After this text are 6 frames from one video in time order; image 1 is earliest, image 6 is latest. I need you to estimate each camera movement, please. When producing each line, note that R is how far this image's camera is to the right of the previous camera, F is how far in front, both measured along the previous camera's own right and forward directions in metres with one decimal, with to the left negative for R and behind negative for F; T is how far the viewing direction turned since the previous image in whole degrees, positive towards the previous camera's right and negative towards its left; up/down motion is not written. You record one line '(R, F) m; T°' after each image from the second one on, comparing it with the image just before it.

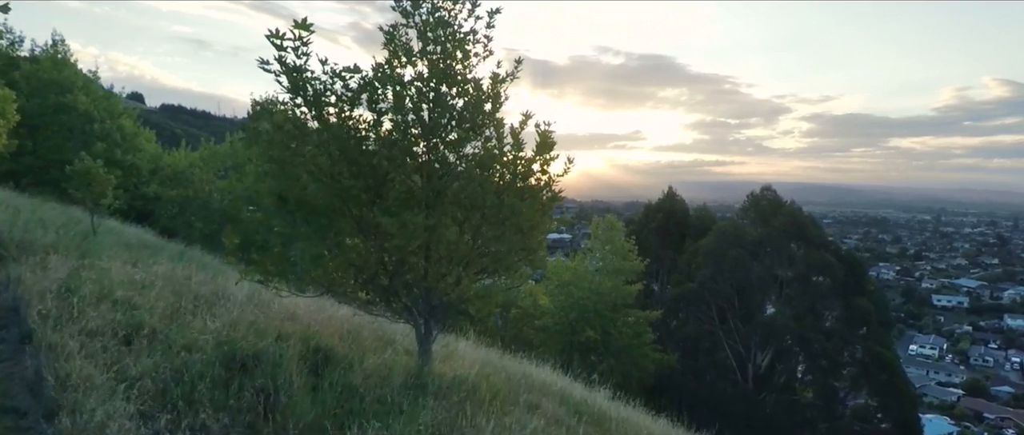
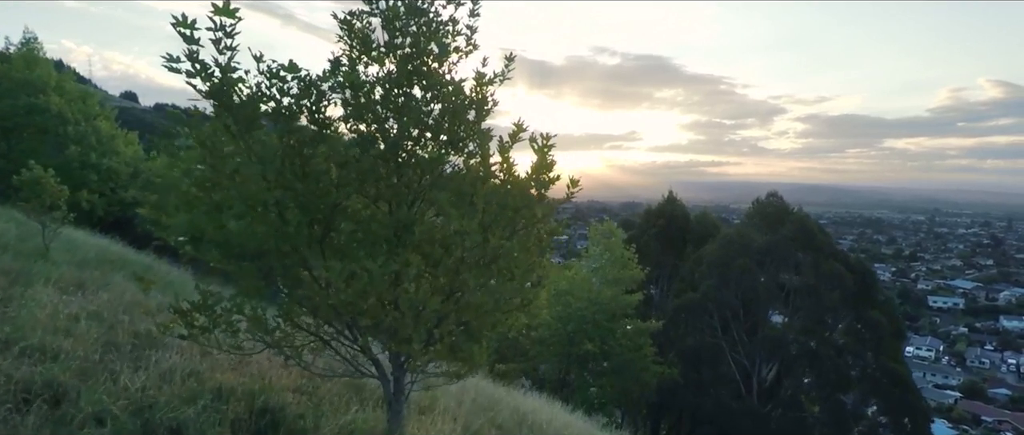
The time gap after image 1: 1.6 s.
(0.0, +1.1) m; 0°
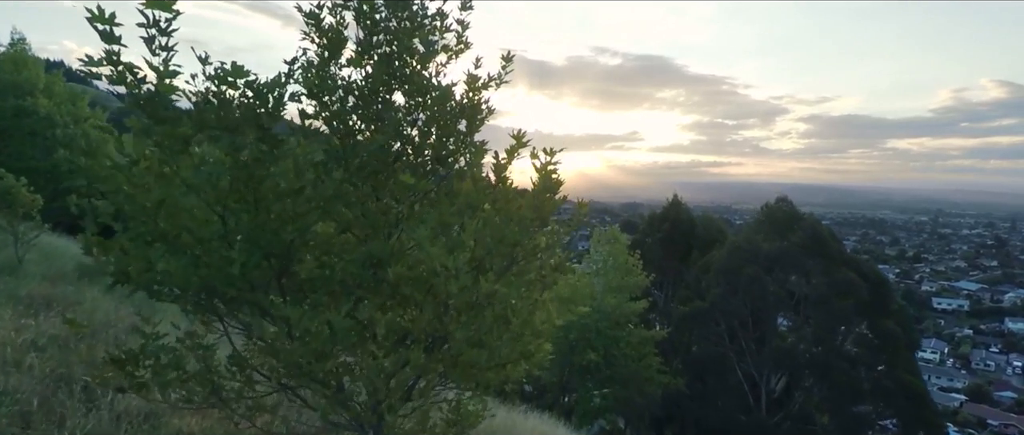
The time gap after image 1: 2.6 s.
(0.0, +0.6) m; 0°
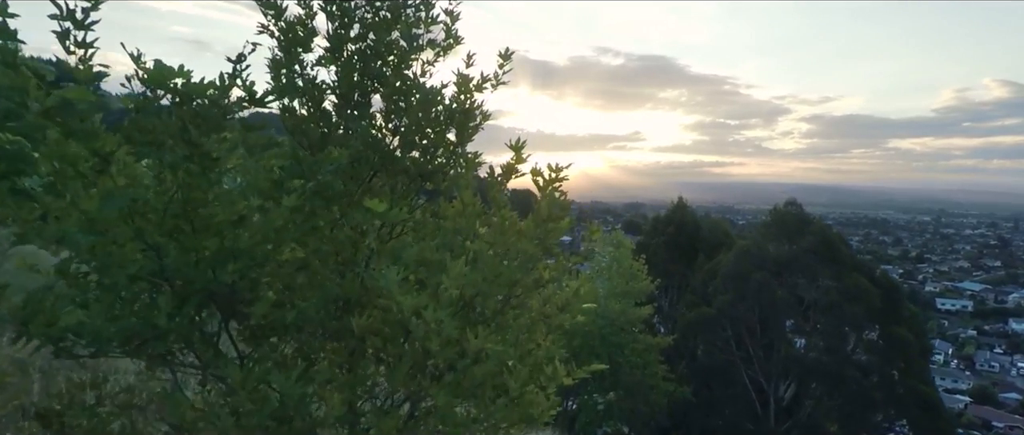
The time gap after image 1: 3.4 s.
(0.0, +0.5) m; 0°
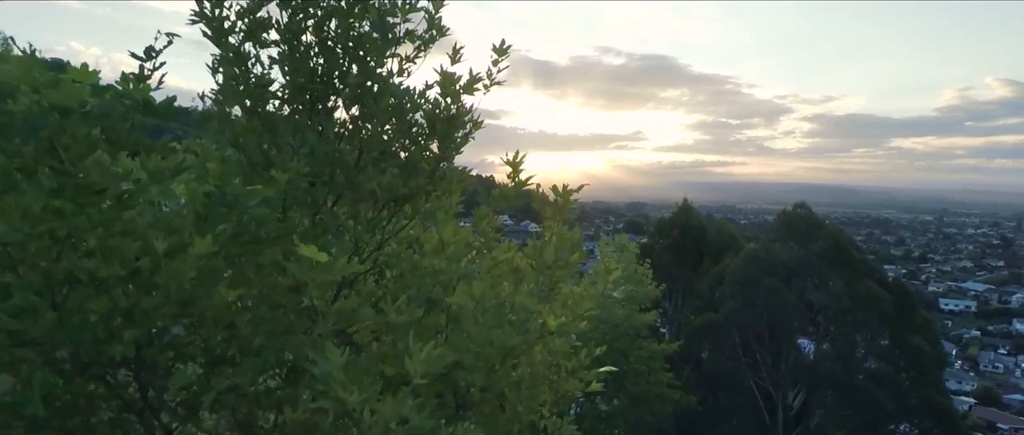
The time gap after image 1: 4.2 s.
(0.0, +0.5) m; 0°
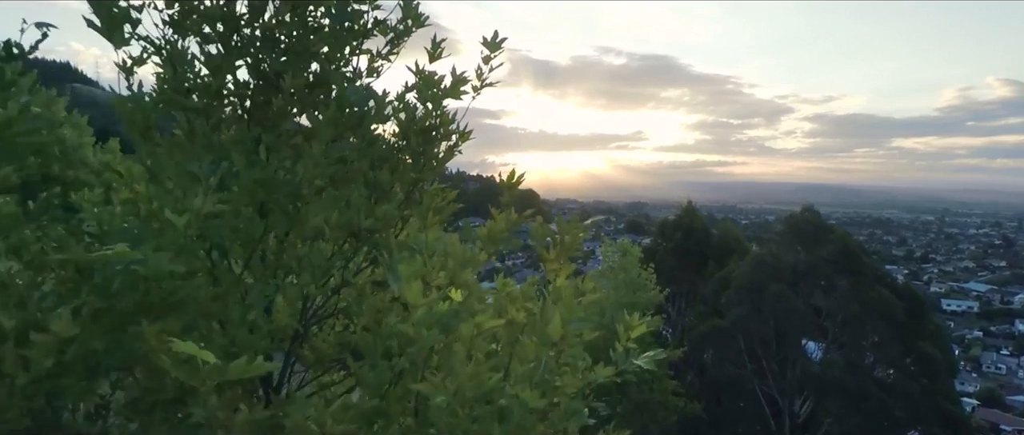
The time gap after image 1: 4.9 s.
(0.0, +0.5) m; 0°
